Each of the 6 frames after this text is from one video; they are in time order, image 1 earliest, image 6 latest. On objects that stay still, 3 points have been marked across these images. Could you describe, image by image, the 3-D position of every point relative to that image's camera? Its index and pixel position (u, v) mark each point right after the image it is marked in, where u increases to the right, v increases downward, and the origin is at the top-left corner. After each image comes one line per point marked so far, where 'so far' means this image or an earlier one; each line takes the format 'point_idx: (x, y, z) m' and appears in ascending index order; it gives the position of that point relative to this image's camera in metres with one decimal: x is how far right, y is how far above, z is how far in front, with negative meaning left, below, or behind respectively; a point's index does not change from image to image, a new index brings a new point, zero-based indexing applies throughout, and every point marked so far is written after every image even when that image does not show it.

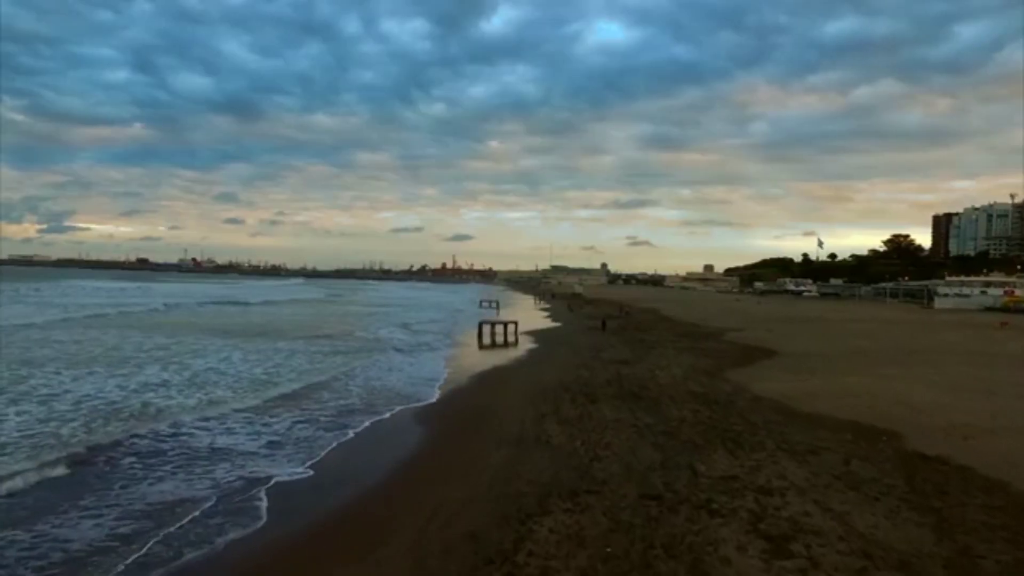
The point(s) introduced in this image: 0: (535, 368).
0: (+0.7, -2.0, +18.6) m
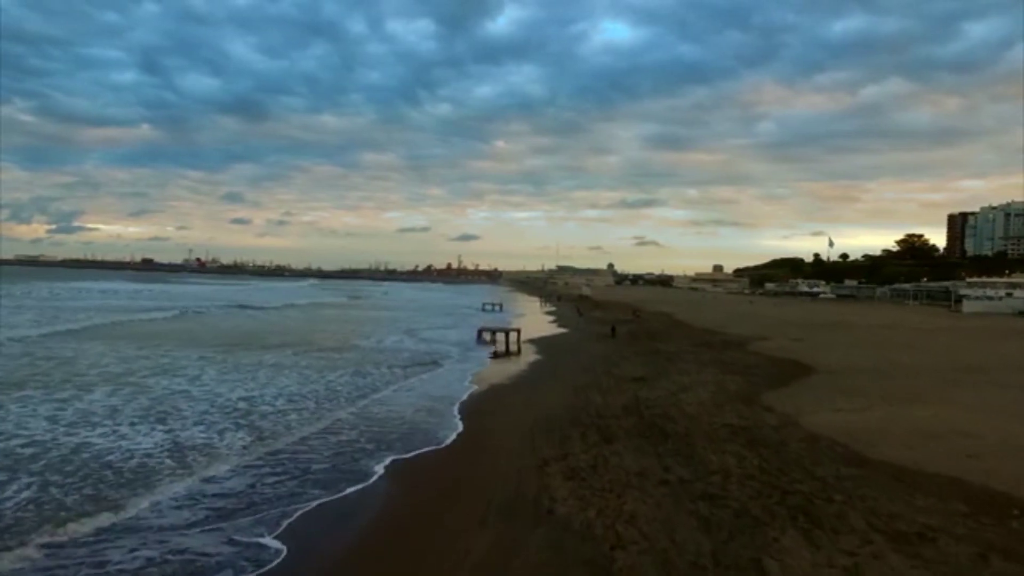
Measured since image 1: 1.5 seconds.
0: (+0.7, -2.2, +16.2) m
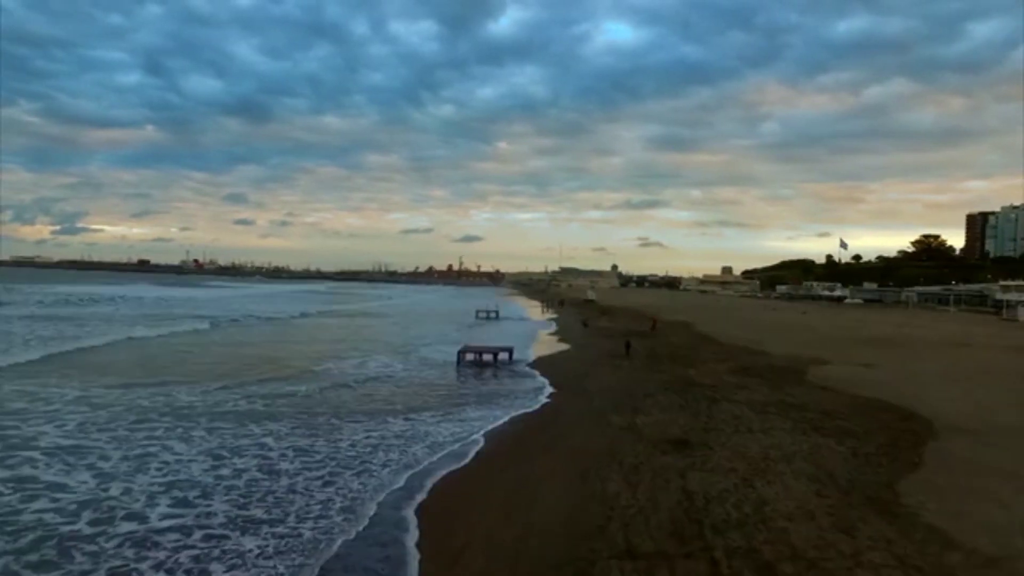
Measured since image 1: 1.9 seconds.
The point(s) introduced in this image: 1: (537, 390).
0: (+0.3, -2.4, +10.8) m
1: (+0.7, -2.4, +17.1) m
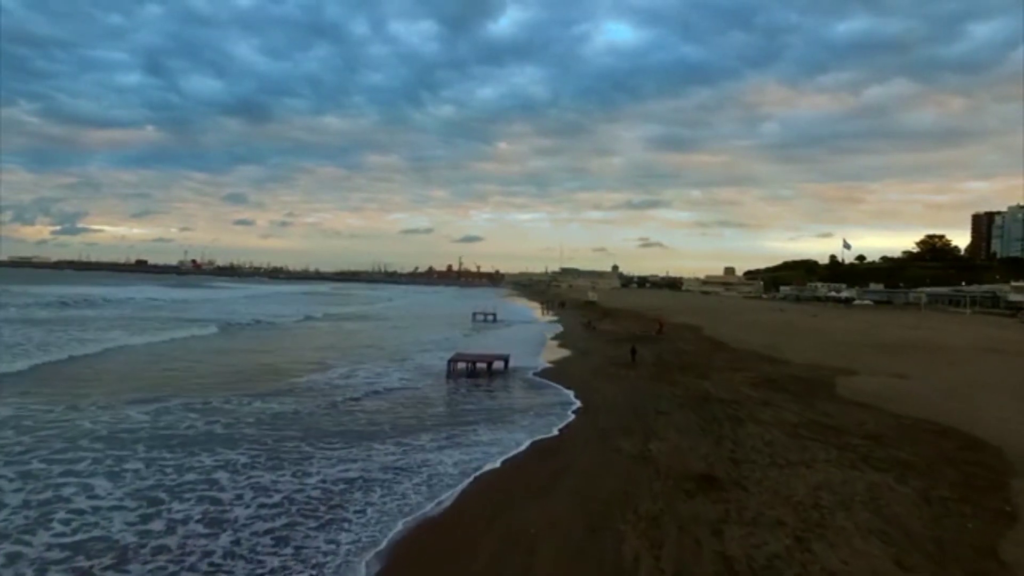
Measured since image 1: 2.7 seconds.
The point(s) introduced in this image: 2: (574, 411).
0: (+0.3, -2.5, +9.0) m
1: (+0.6, -2.5, +15.3) m
2: (+1.3, -2.5, +14.4) m
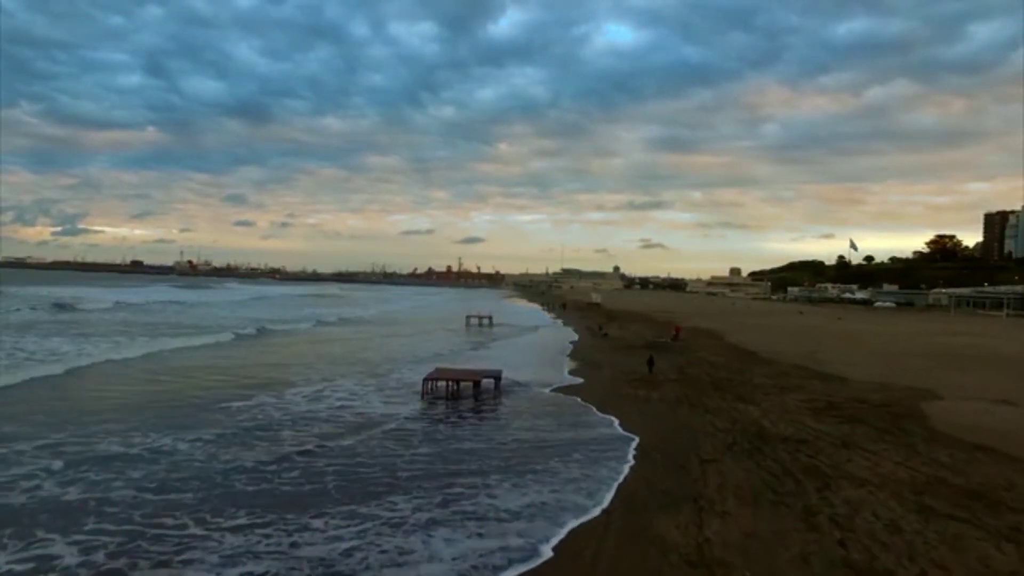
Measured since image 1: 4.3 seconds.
0: (+0.1, -2.5, +5.2) m
1: (+0.5, -2.5, +11.5) m
2: (+1.1, -2.5, +10.6) m
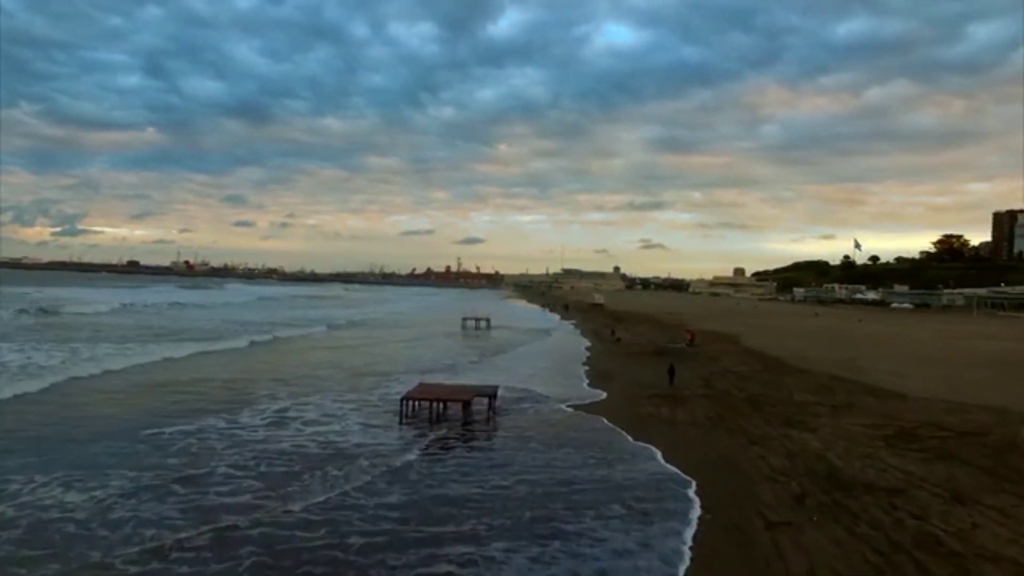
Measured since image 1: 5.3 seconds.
0: (+0.1, -2.5, +2.6) m
1: (+0.4, -2.5, +8.9) m
2: (+1.1, -2.5, +8.0) m
